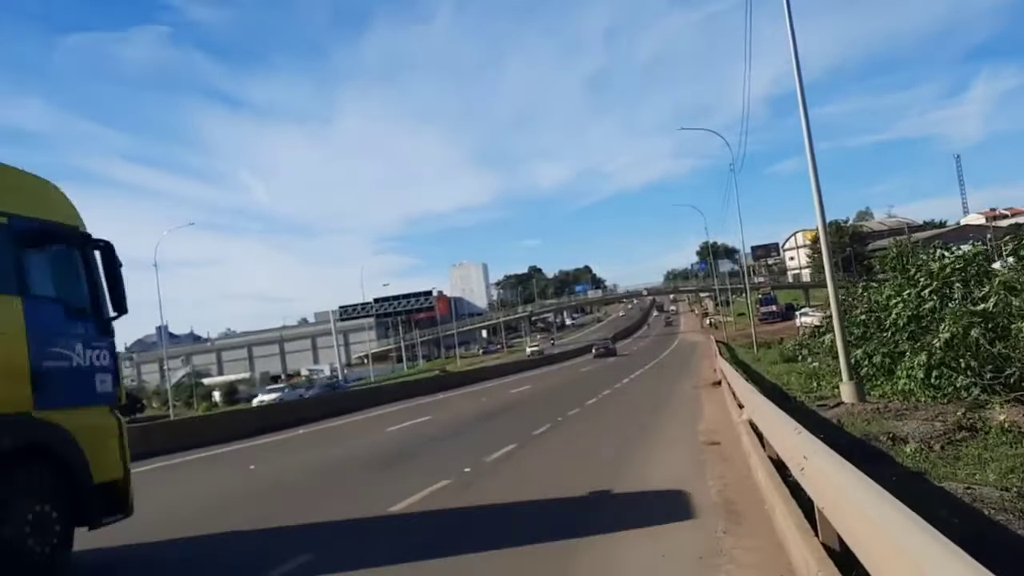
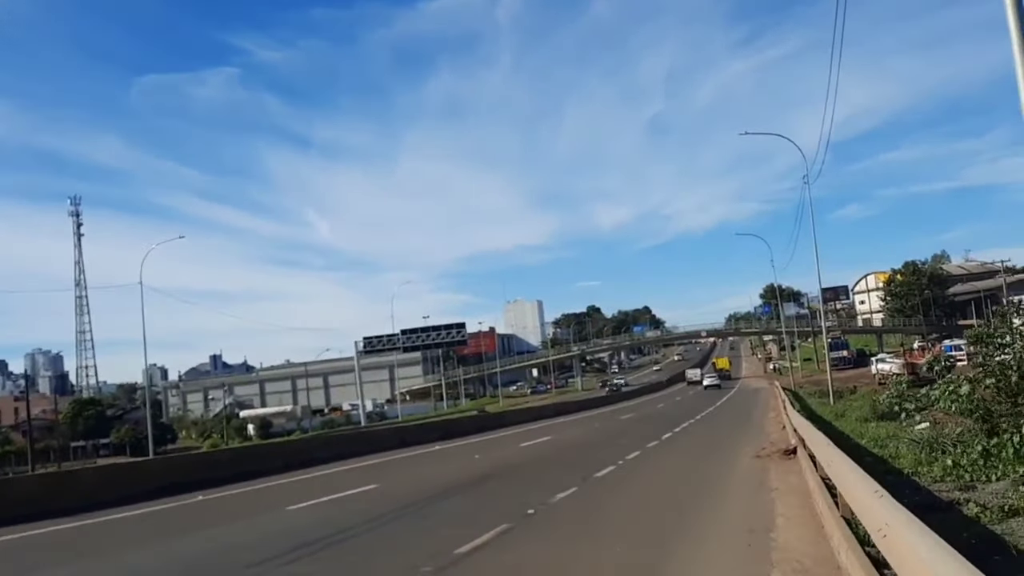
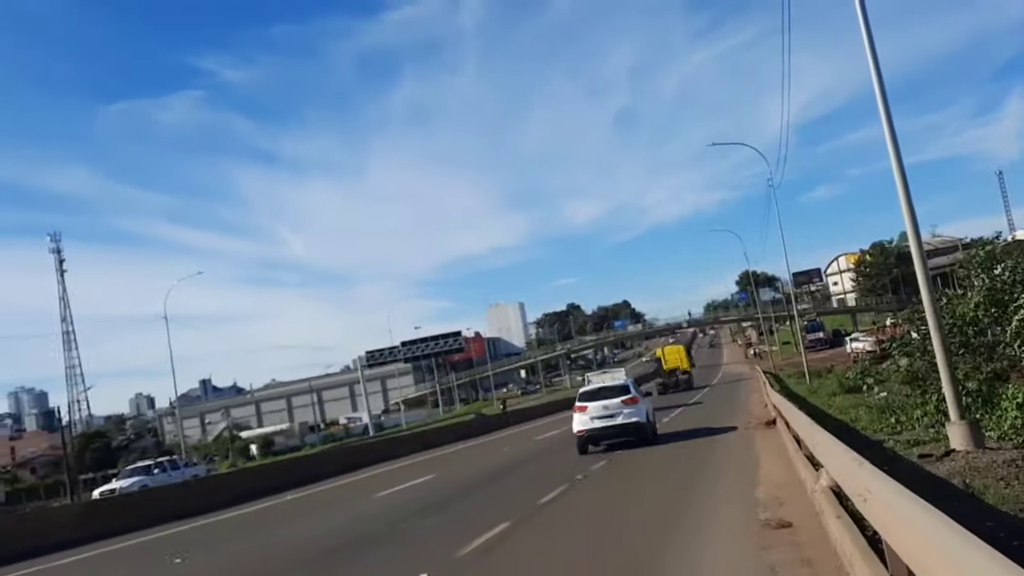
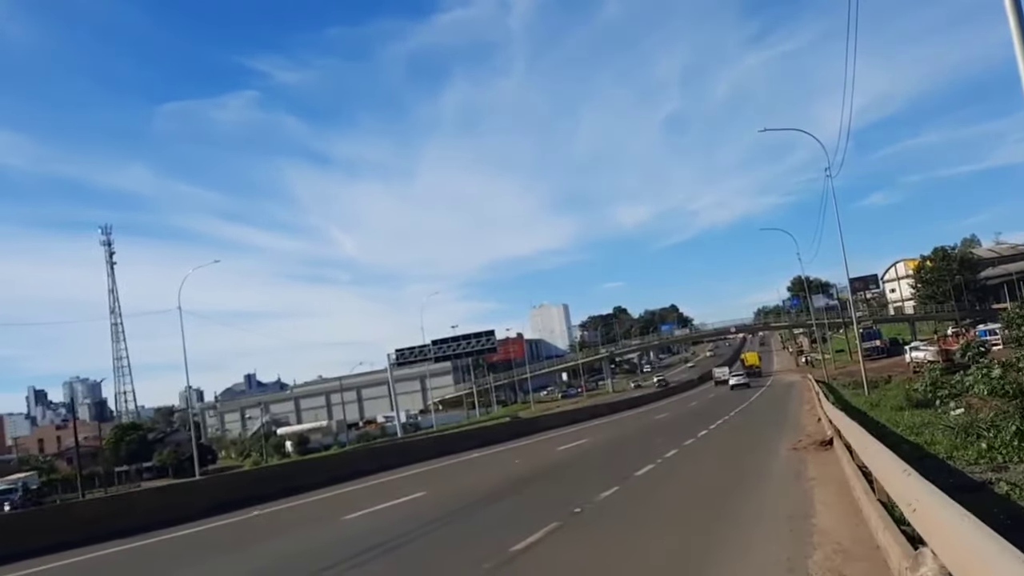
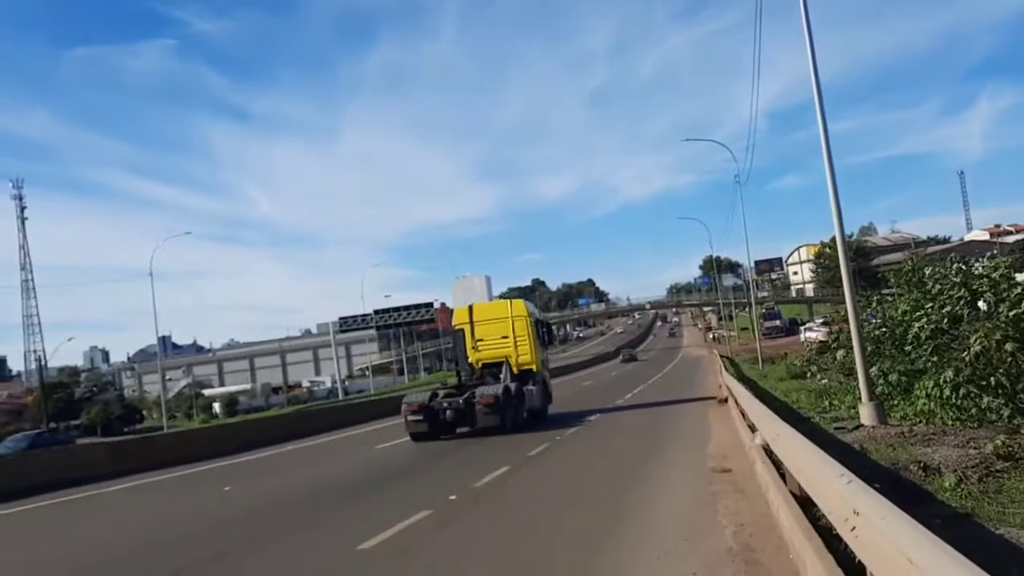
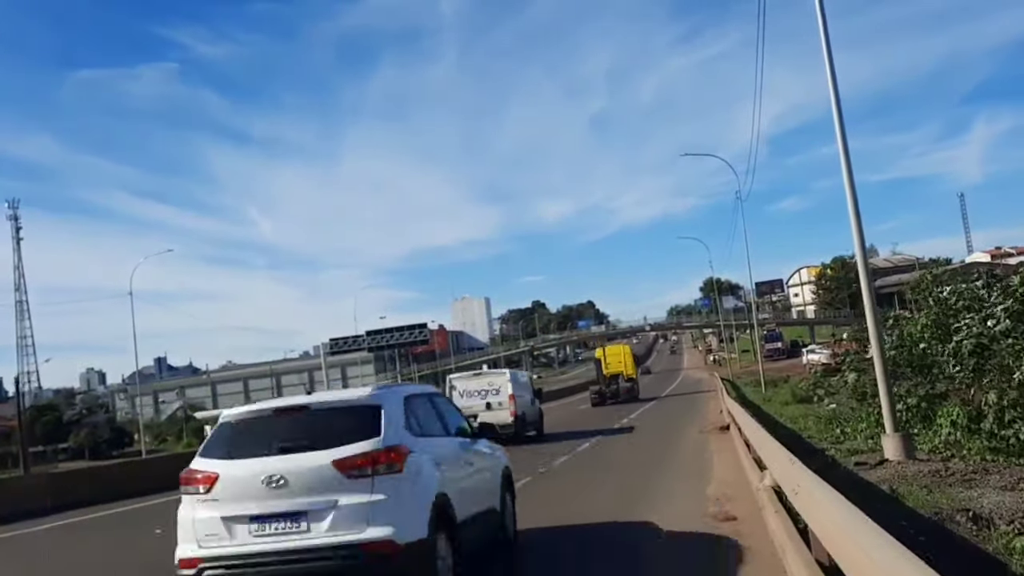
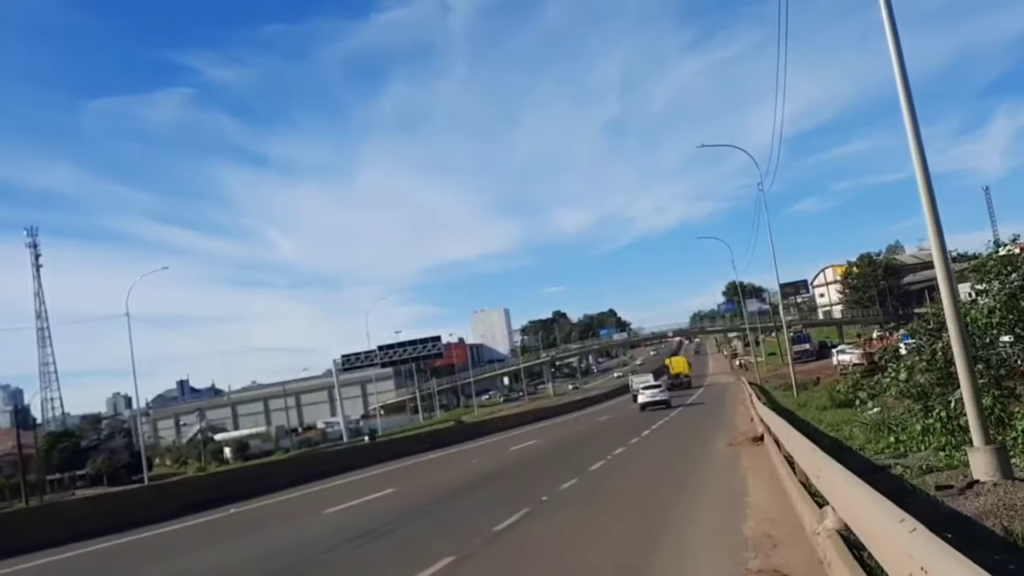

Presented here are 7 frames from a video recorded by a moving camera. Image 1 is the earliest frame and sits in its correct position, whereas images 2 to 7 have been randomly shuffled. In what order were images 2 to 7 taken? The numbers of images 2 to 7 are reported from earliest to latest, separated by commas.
5, 6, 3, 7, 4, 2
